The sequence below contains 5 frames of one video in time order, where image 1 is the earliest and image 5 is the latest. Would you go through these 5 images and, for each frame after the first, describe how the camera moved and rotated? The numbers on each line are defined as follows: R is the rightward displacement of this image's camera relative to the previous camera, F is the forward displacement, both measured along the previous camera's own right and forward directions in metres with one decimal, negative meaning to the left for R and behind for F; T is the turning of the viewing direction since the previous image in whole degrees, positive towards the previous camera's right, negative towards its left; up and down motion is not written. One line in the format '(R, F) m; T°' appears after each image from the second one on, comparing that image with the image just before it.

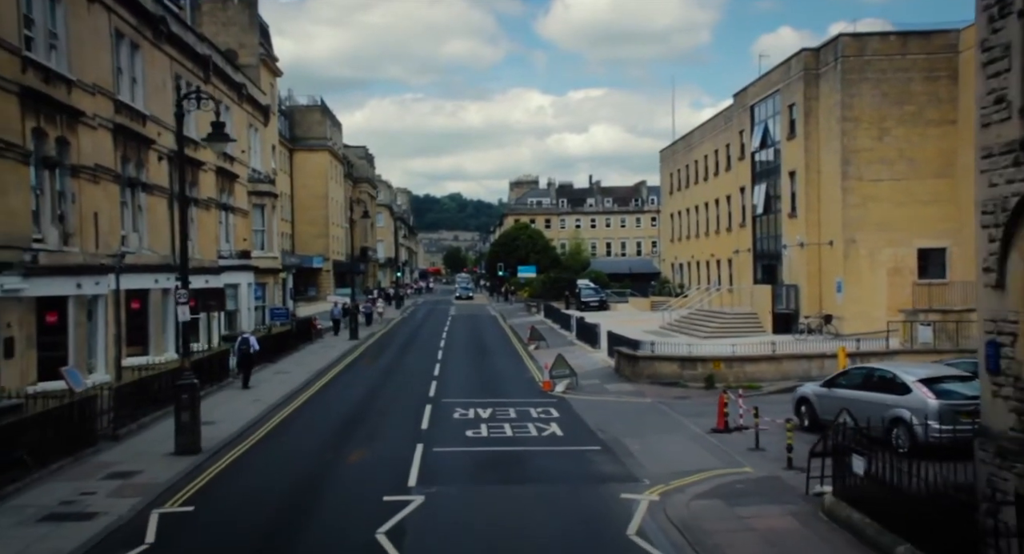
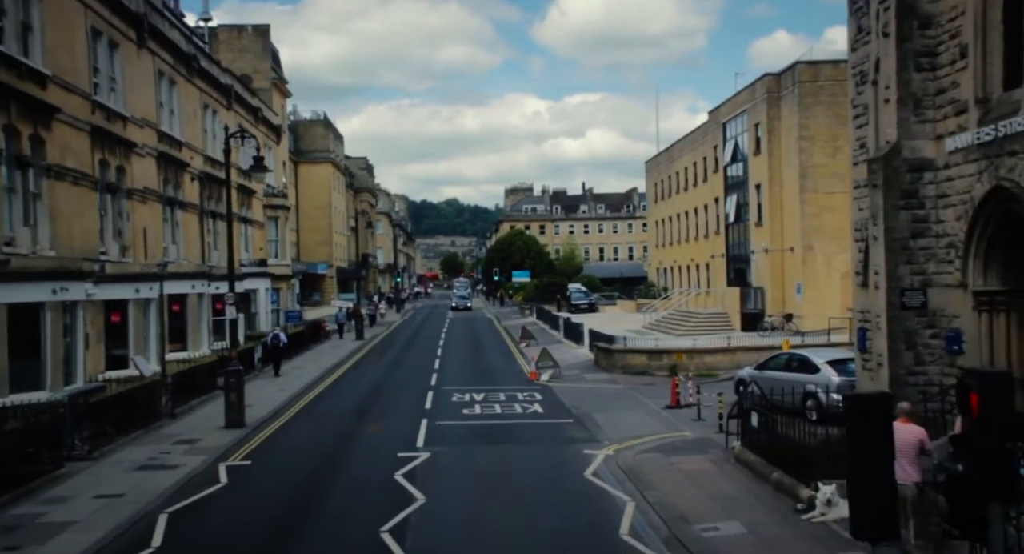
(+0.2, -3.9) m; 0°
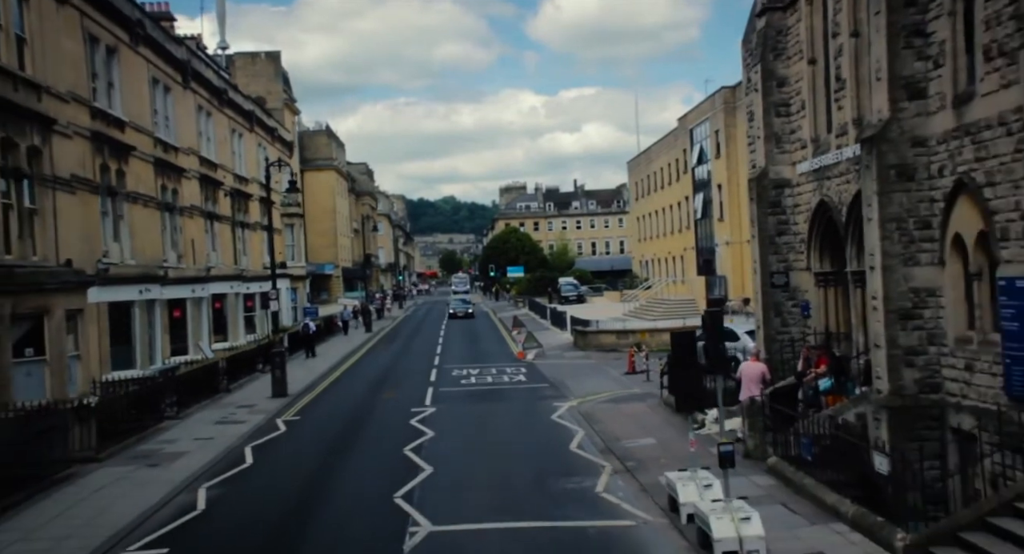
(+0.4, -5.4) m; 0°
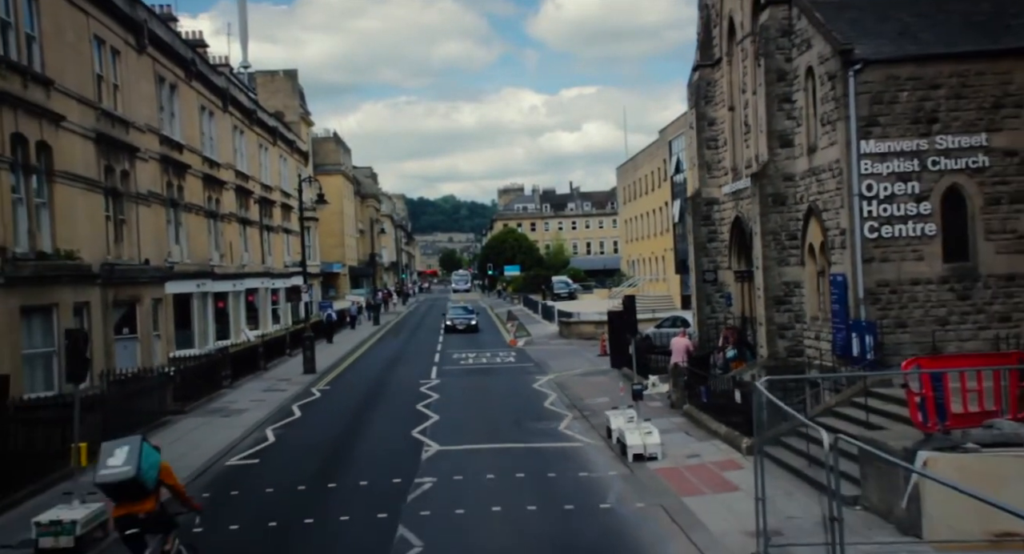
(+0.3, -5.2) m; 0°
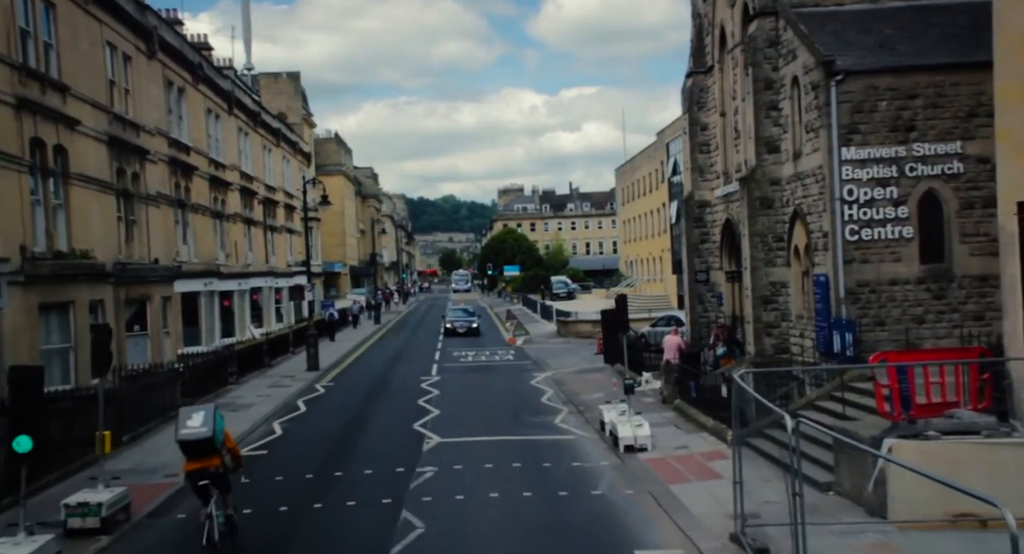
(0.0, -0.8) m; 0°
